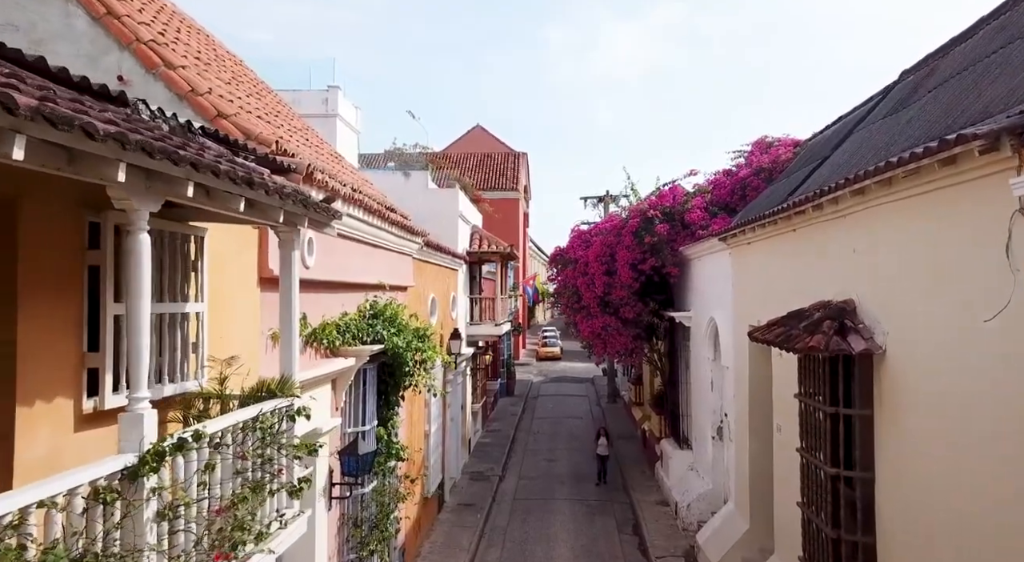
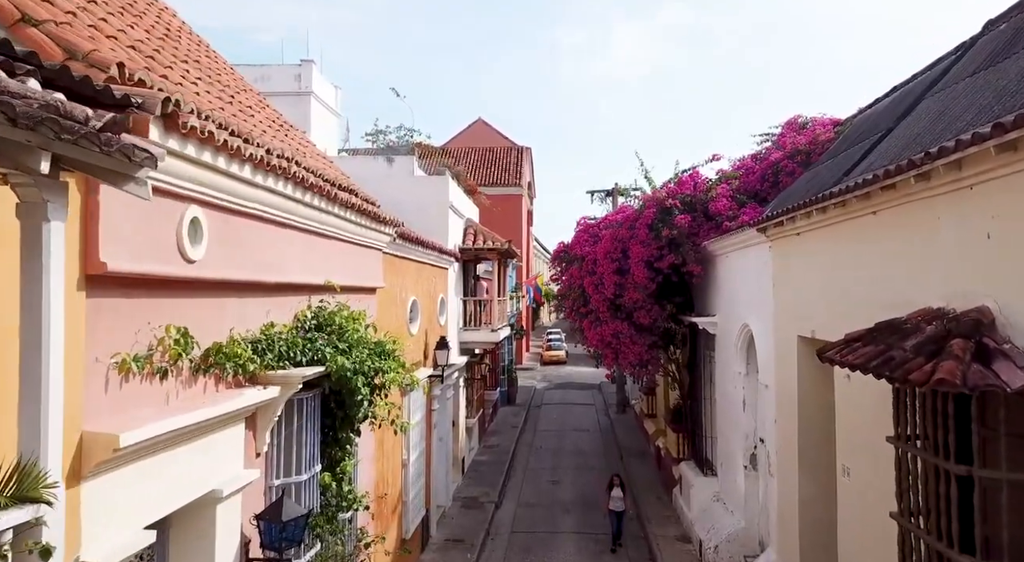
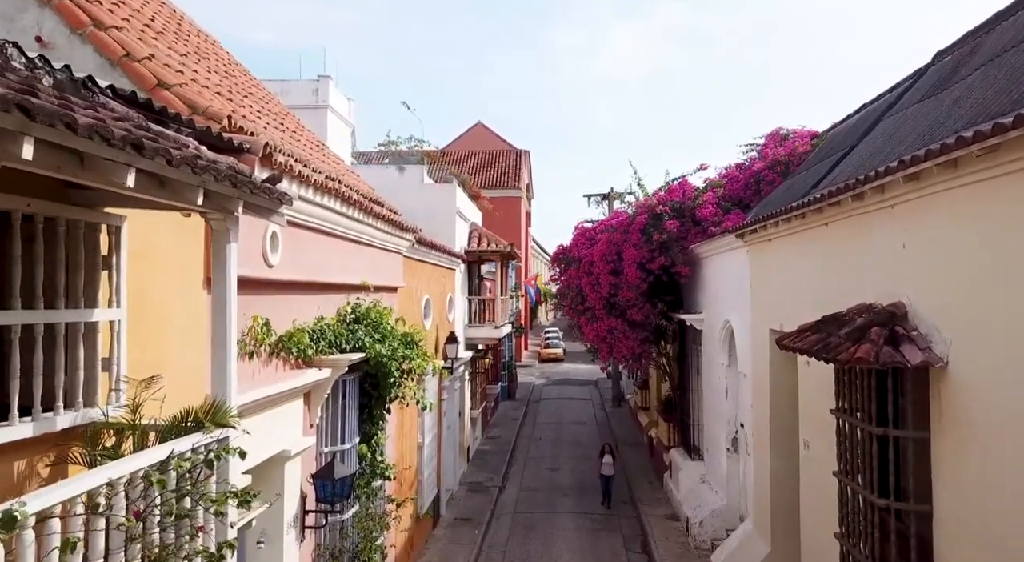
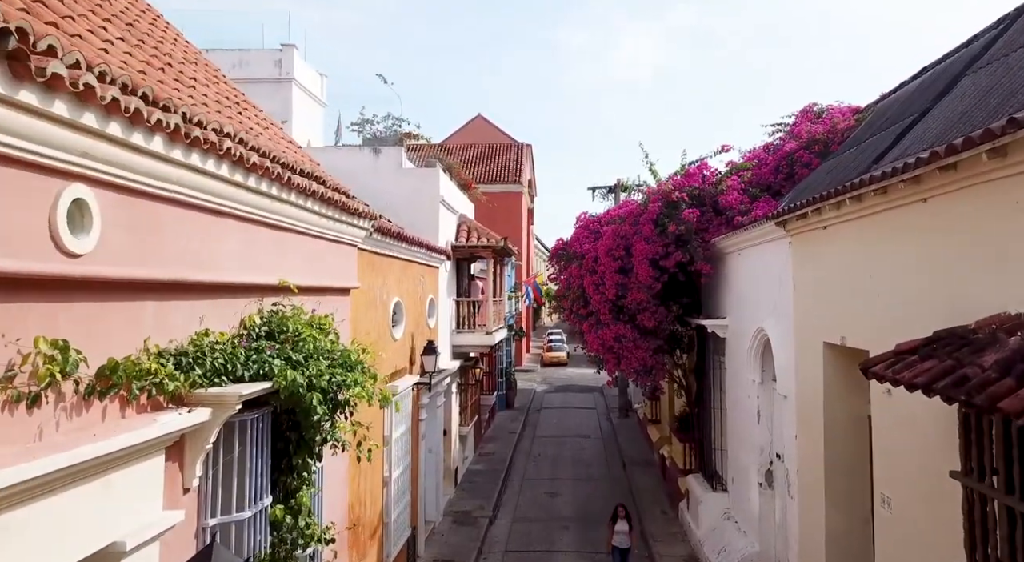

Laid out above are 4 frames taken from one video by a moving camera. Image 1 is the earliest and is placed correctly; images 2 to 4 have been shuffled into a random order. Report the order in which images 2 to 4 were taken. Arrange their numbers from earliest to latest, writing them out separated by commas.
3, 2, 4
